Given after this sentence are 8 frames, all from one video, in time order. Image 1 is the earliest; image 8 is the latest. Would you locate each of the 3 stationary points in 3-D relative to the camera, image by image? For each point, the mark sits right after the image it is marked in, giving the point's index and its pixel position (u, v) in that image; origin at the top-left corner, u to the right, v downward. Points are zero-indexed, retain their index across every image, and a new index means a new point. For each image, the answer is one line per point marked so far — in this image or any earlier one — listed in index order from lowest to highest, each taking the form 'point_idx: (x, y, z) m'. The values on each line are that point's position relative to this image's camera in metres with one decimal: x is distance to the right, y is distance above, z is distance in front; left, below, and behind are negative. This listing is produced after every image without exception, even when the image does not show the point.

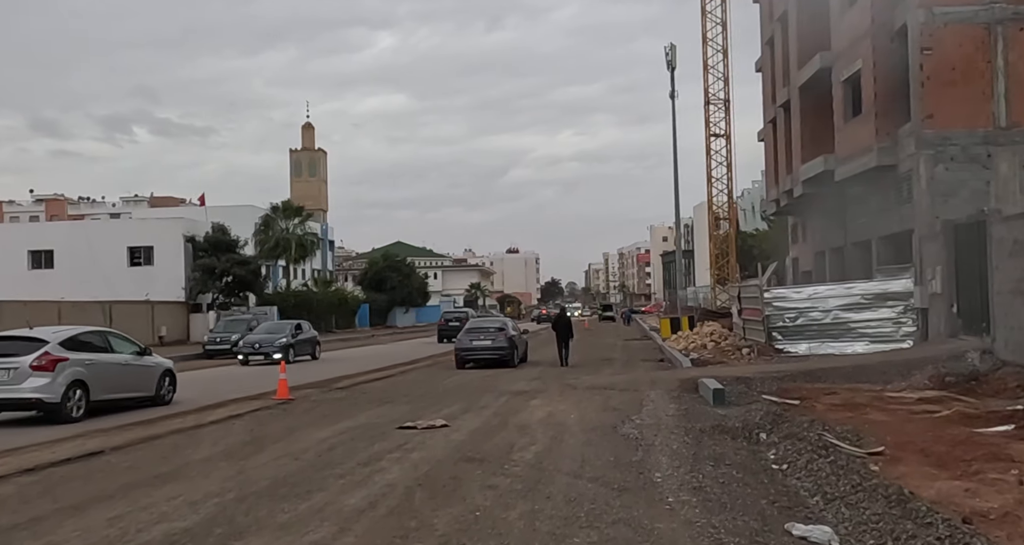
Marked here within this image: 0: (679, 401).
0: (+2.9, -2.2, +16.1) m
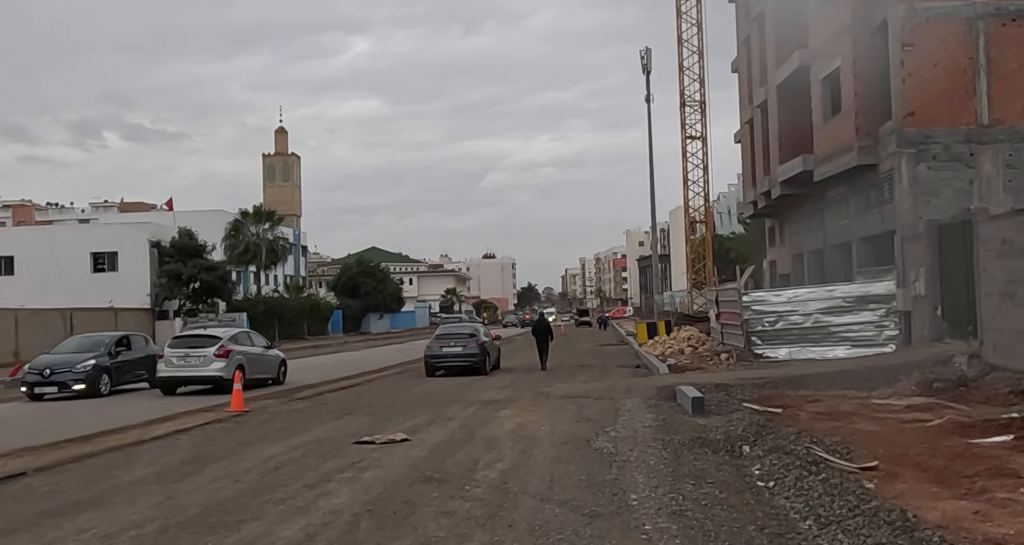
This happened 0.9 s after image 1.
0: (+2.4, -2.2, +15.2) m
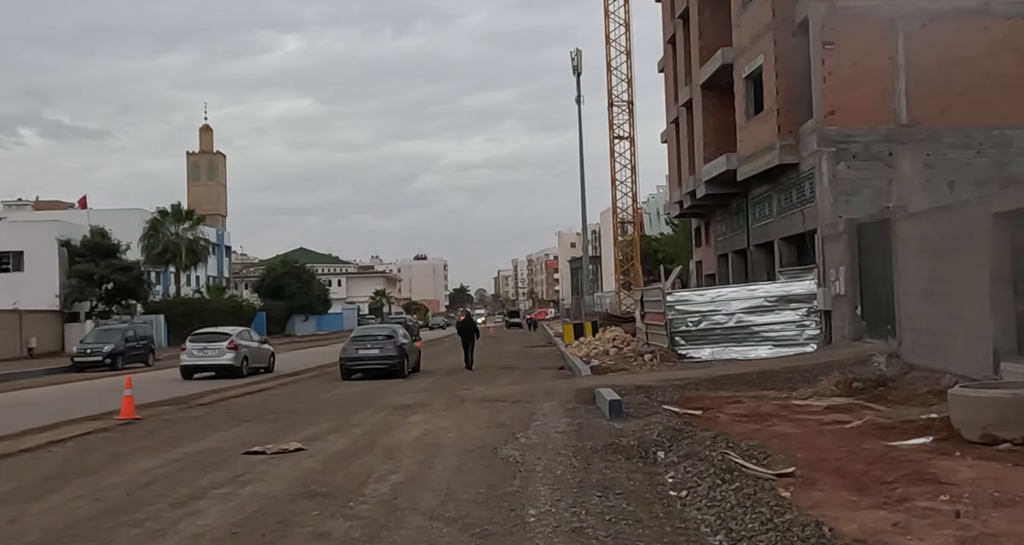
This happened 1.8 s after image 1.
0: (+1.0, -2.2, +14.6) m
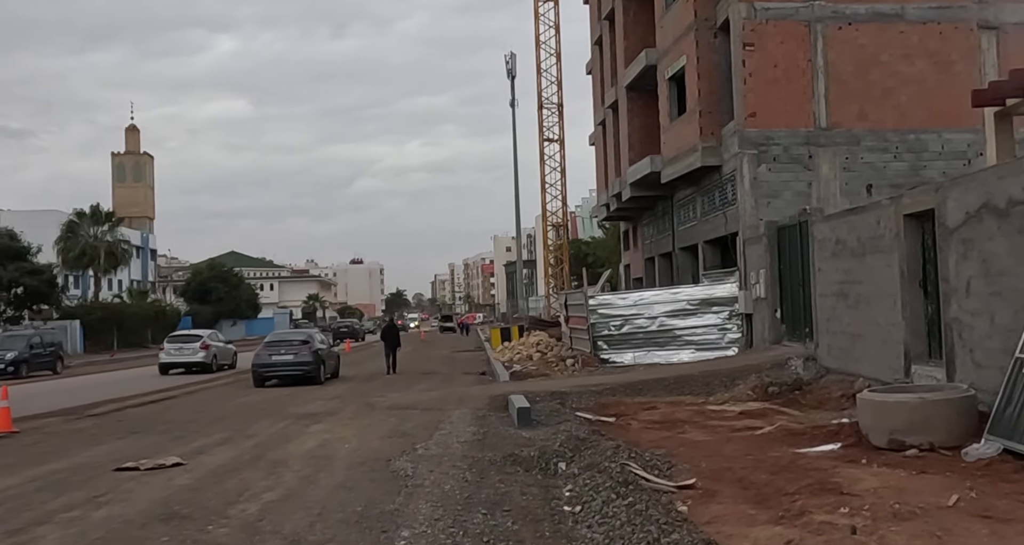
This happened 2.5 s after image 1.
0: (-0.4, -2.2, +14.1) m
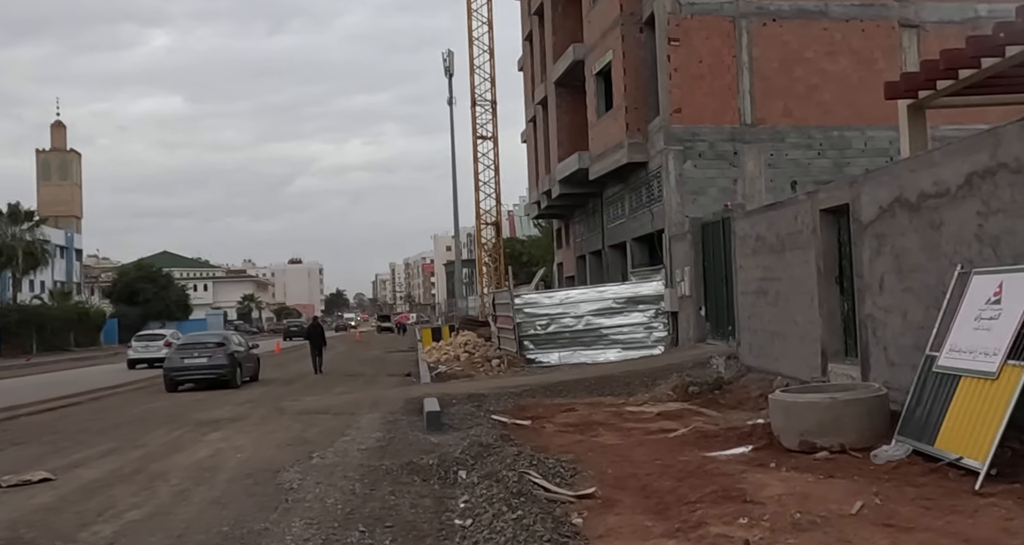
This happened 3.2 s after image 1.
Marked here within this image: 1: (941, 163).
0: (-1.7, -2.2, +13.5) m
1: (+4.3, +1.1, +9.4) m
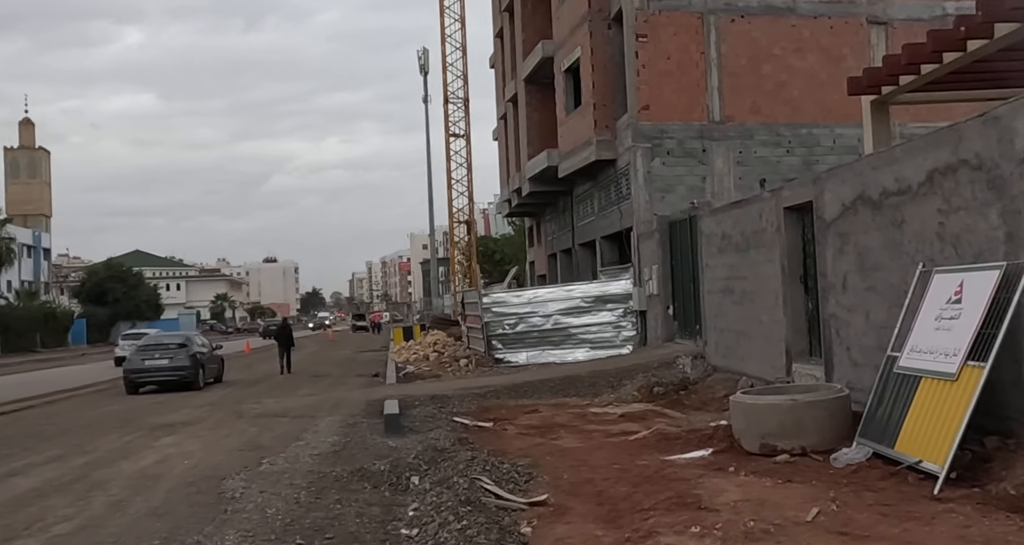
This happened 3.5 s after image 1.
0: (-2.3, -2.2, +13.2) m
1: (+3.8, +1.1, +9.2) m
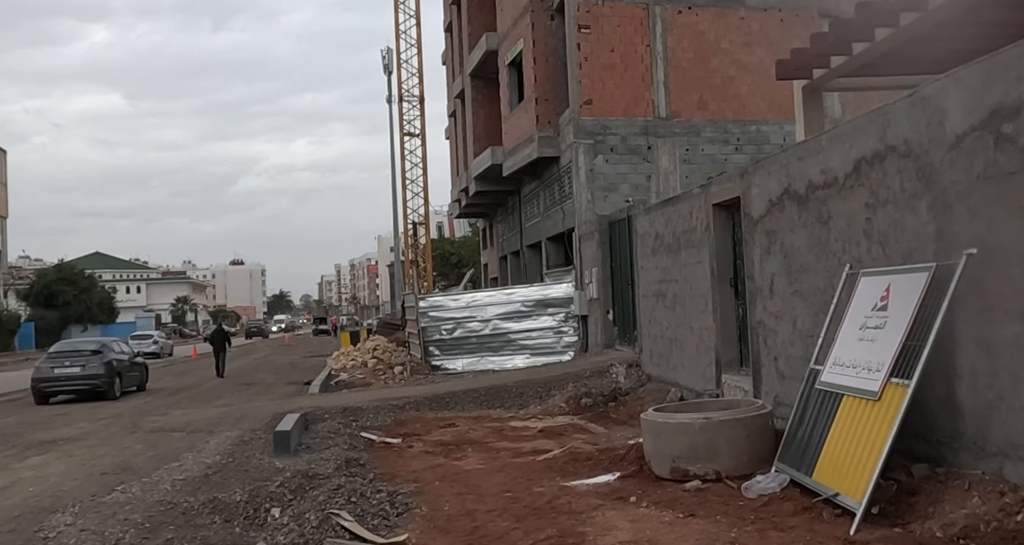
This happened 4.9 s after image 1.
0: (-3.4, -2.2, +12.0) m
1: (+2.7, +1.1, +8.2) m
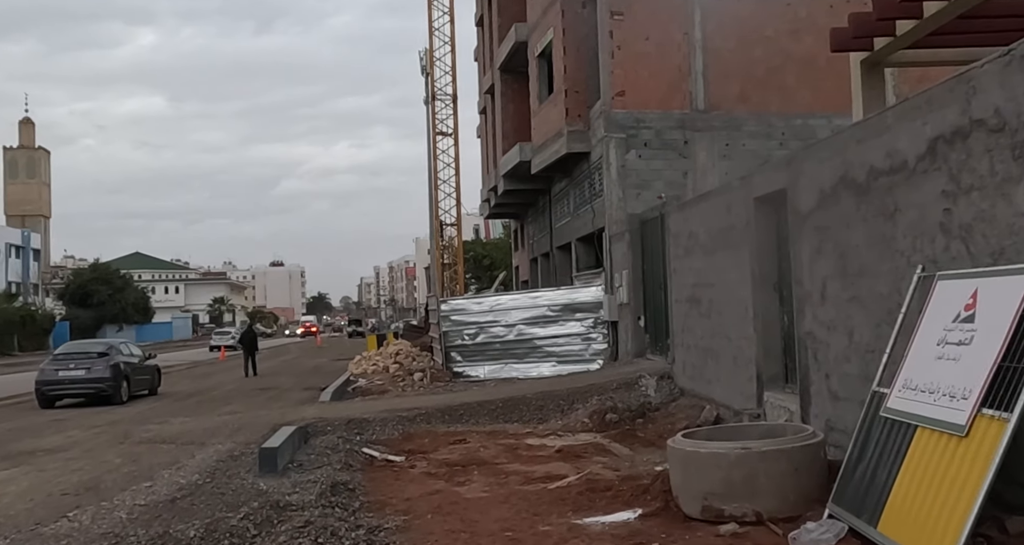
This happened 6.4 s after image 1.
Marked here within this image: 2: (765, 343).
0: (-3.3, -2.2, +10.8) m
1: (+2.8, +1.1, +6.8) m
2: (+2.7, -0.7, +10.0) m
